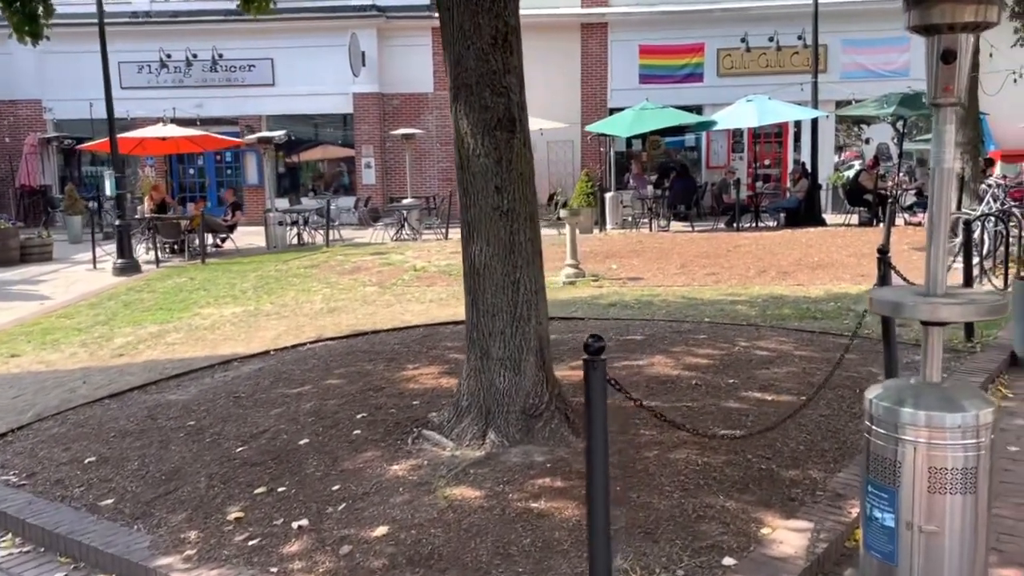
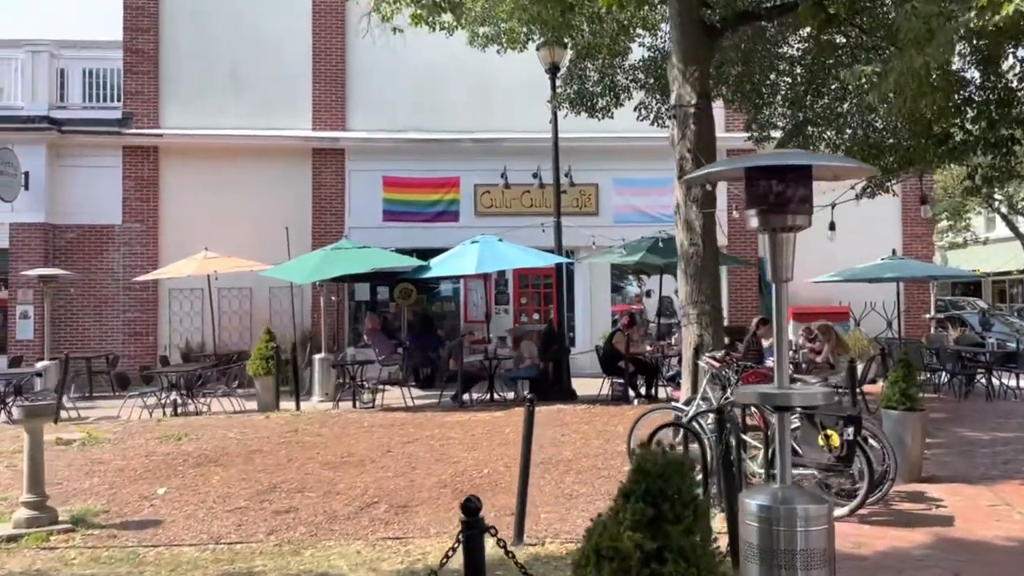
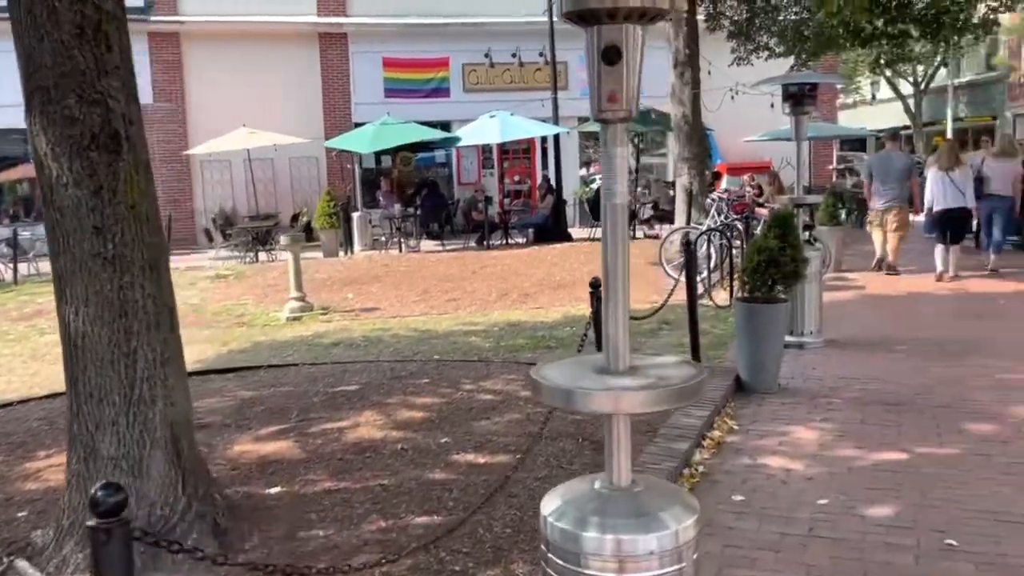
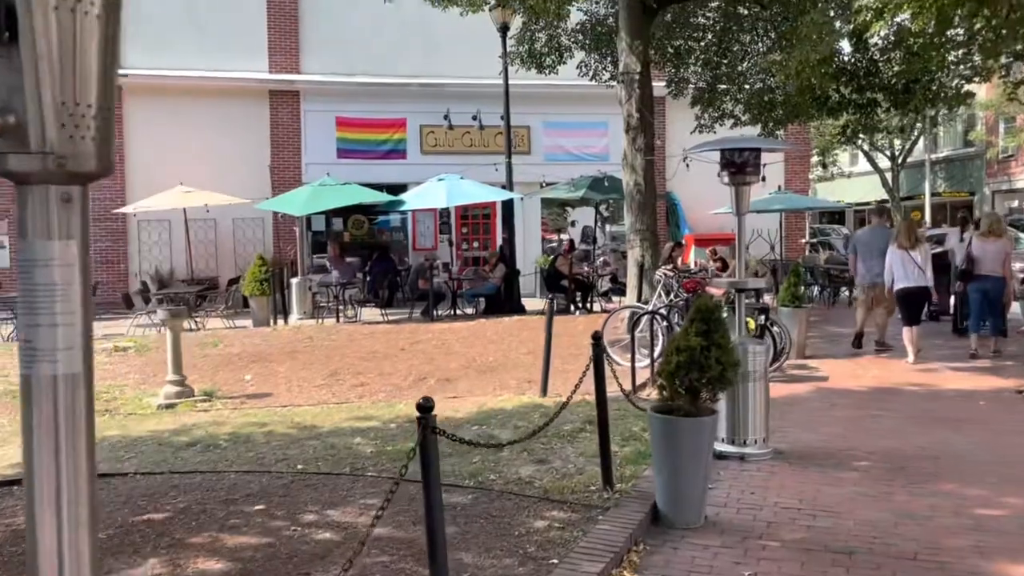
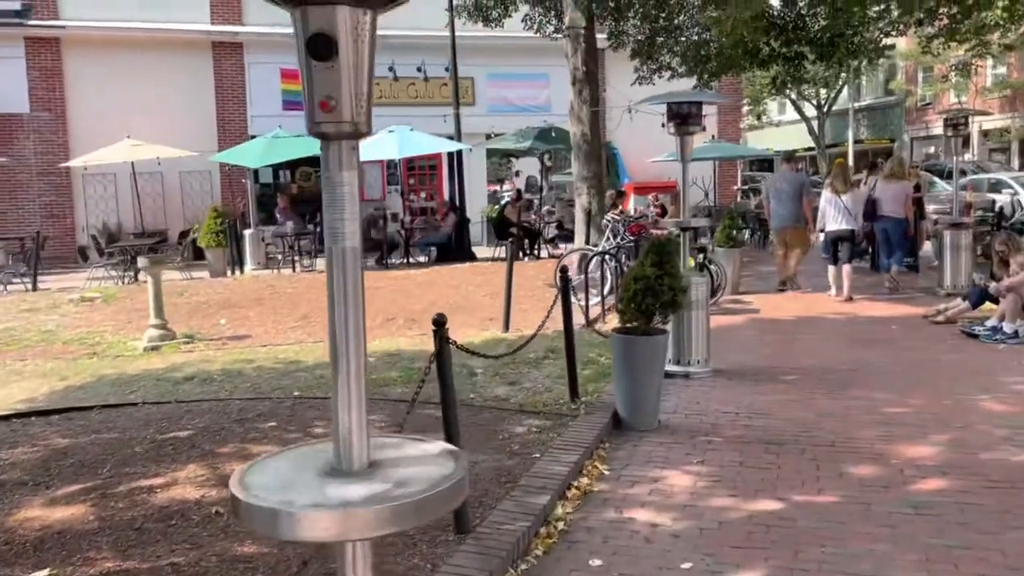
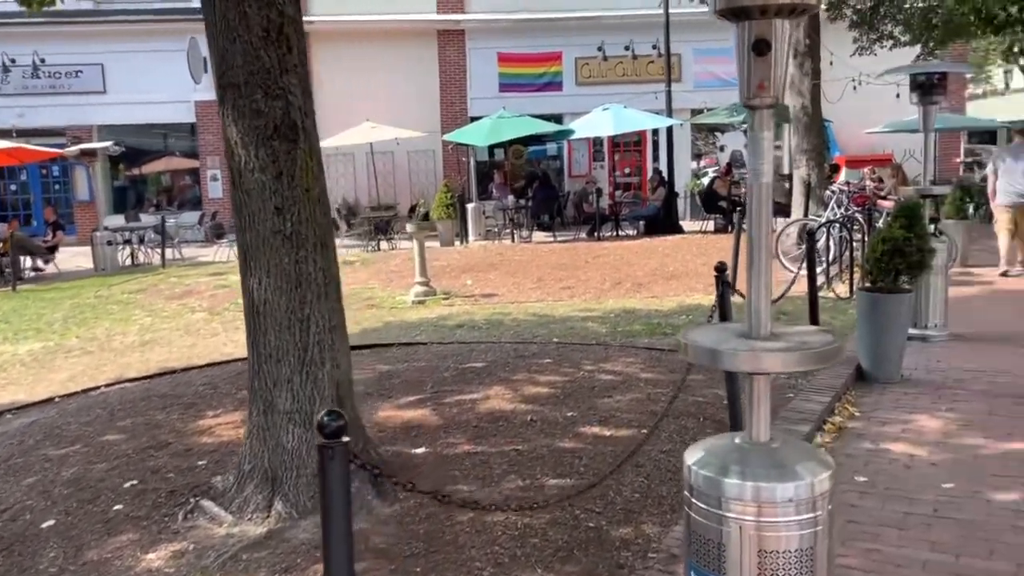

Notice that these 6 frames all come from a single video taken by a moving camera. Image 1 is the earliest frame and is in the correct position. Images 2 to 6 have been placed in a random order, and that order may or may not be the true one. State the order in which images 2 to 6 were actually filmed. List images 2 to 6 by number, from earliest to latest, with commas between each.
6, 3, 5, 4, 2
